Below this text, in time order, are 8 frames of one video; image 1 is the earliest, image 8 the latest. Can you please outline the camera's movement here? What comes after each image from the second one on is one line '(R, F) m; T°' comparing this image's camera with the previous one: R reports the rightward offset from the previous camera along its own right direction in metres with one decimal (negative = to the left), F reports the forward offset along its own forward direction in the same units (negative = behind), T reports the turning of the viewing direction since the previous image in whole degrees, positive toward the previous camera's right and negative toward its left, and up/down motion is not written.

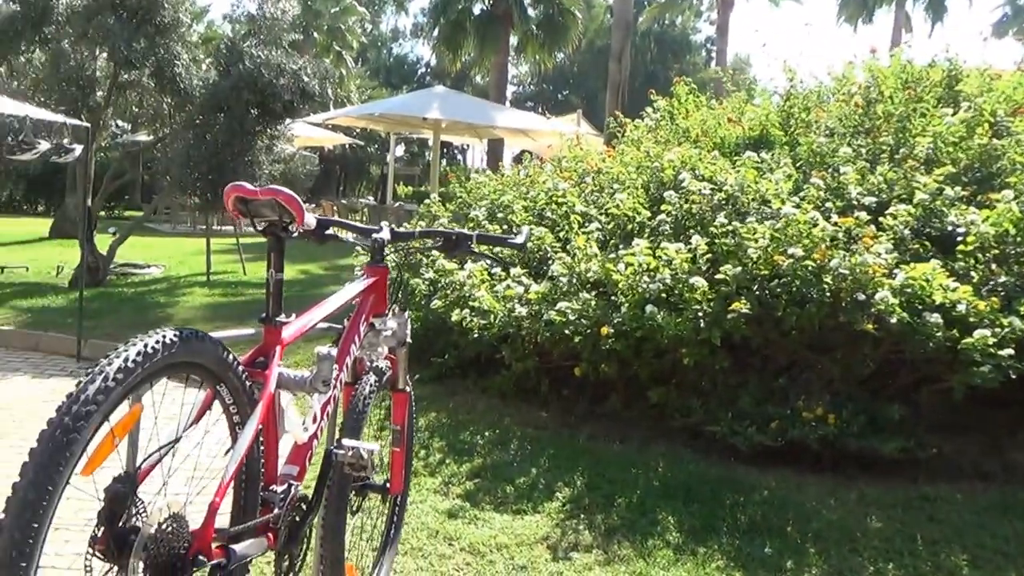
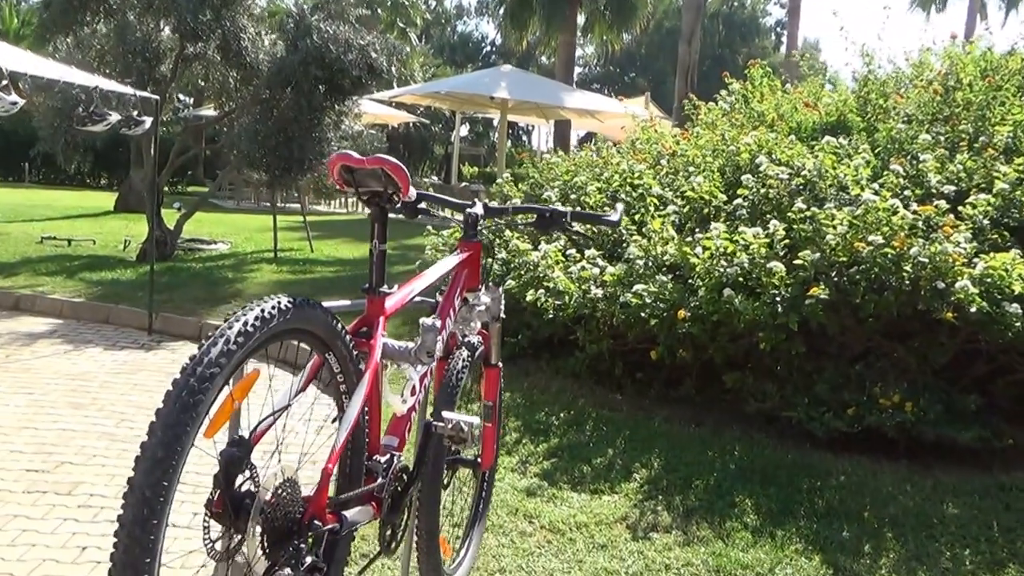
(-0.1, 0.0) m; -4°
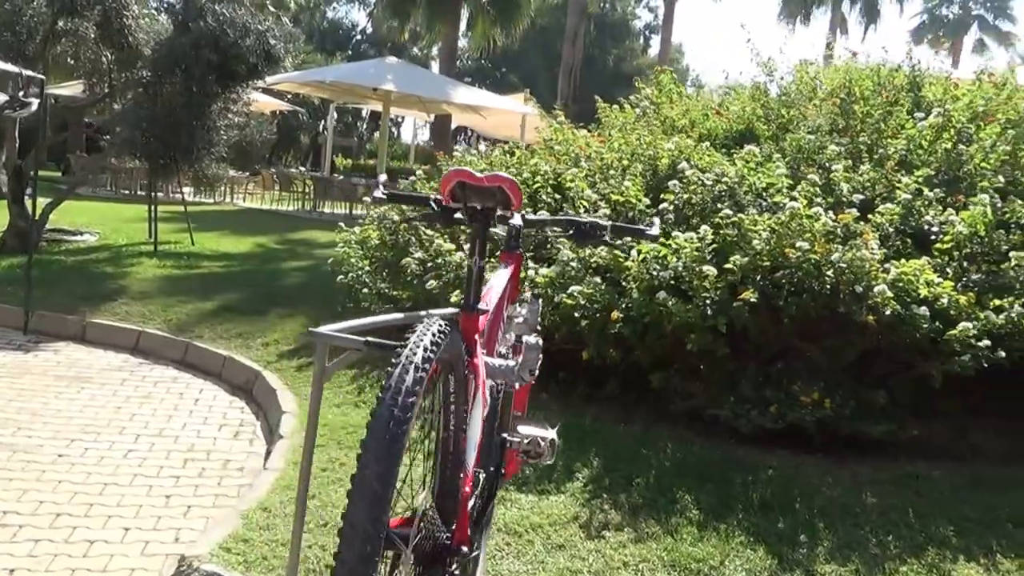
(-0.4, 0.0) m; +8°
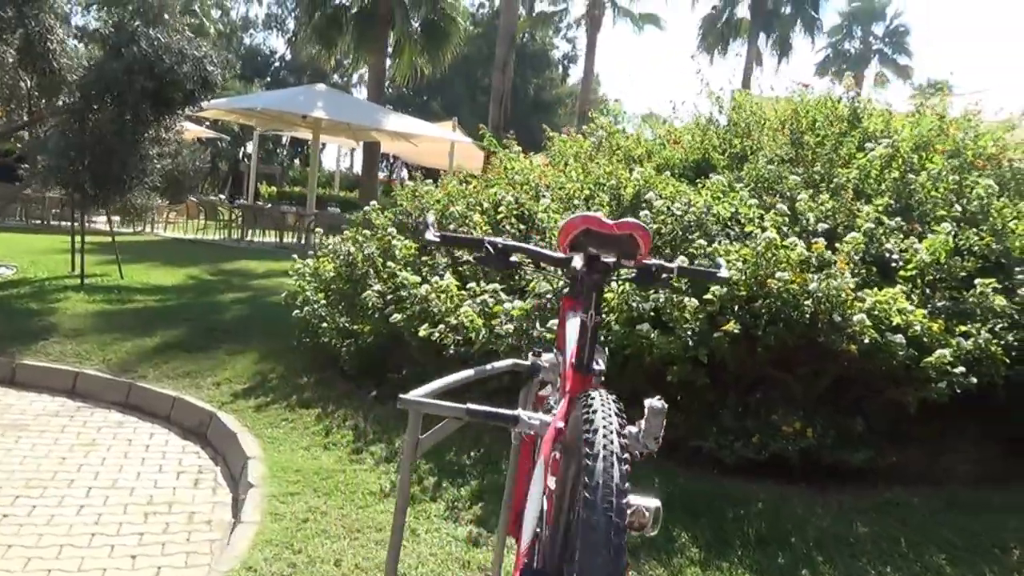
(-0.3, +0.1) m; +5°
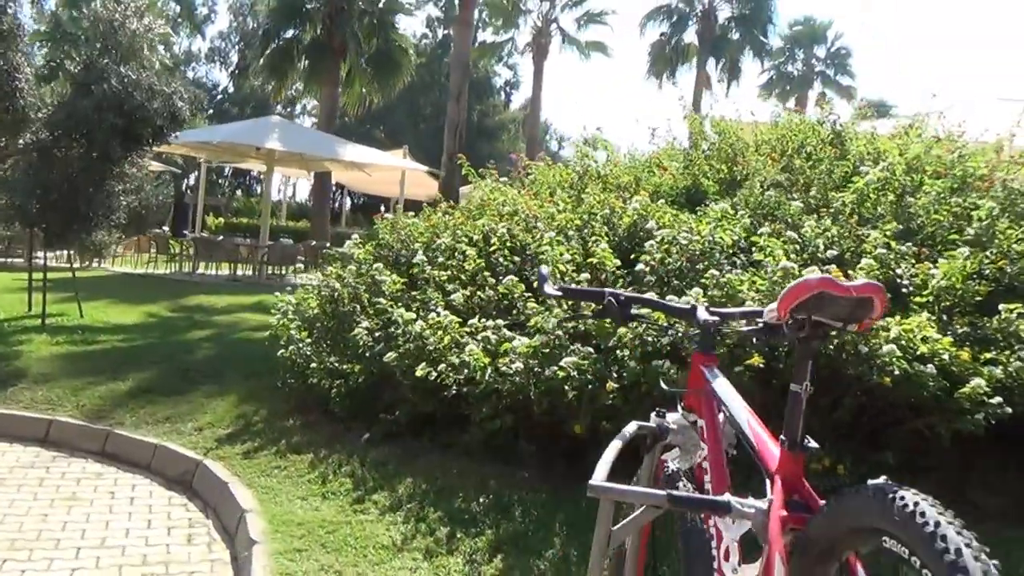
(-0.3, +0.2) m; +4°
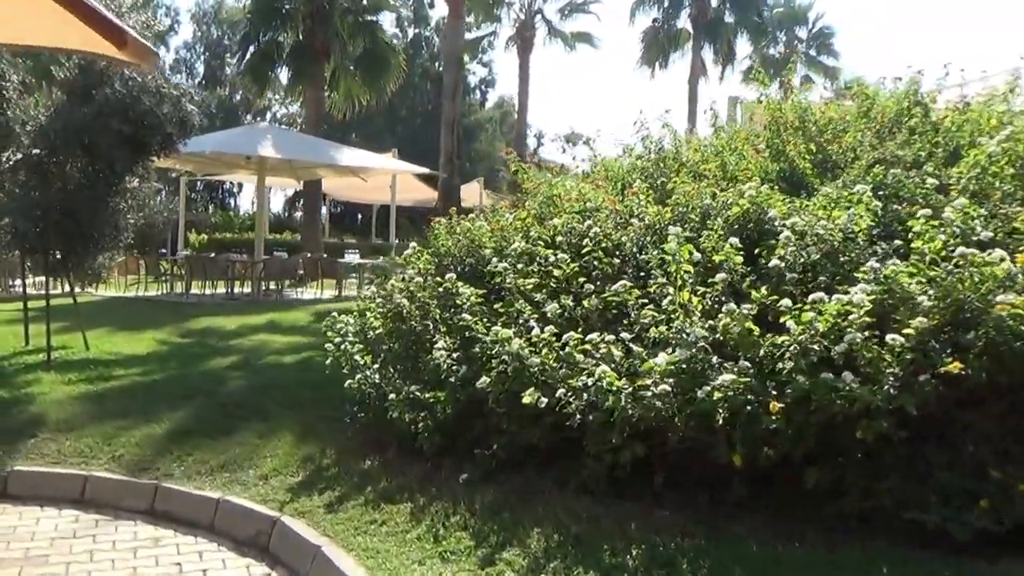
(-0.7, +0.7) m; +2°
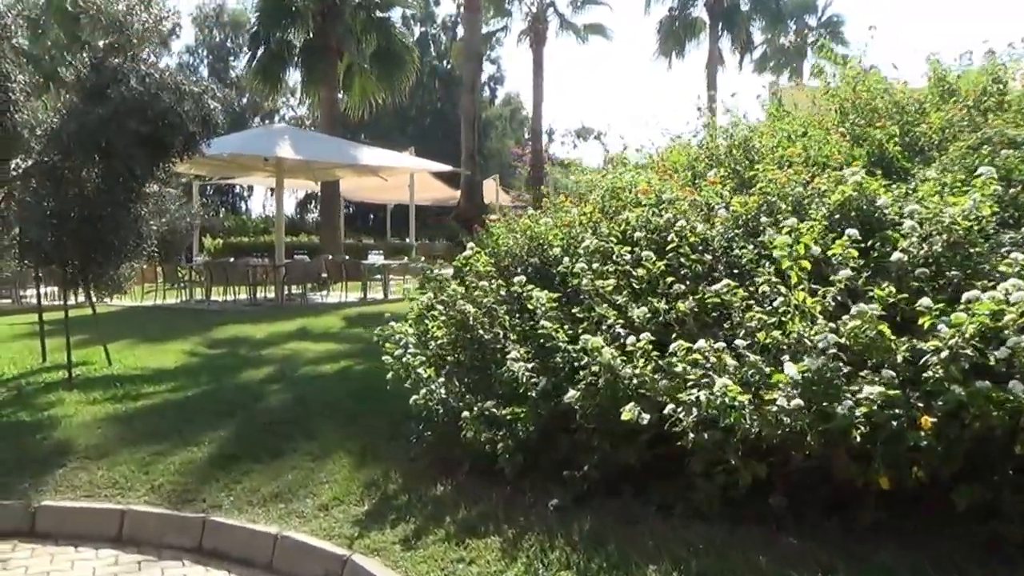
(-0.4, +0.5) m; 0°
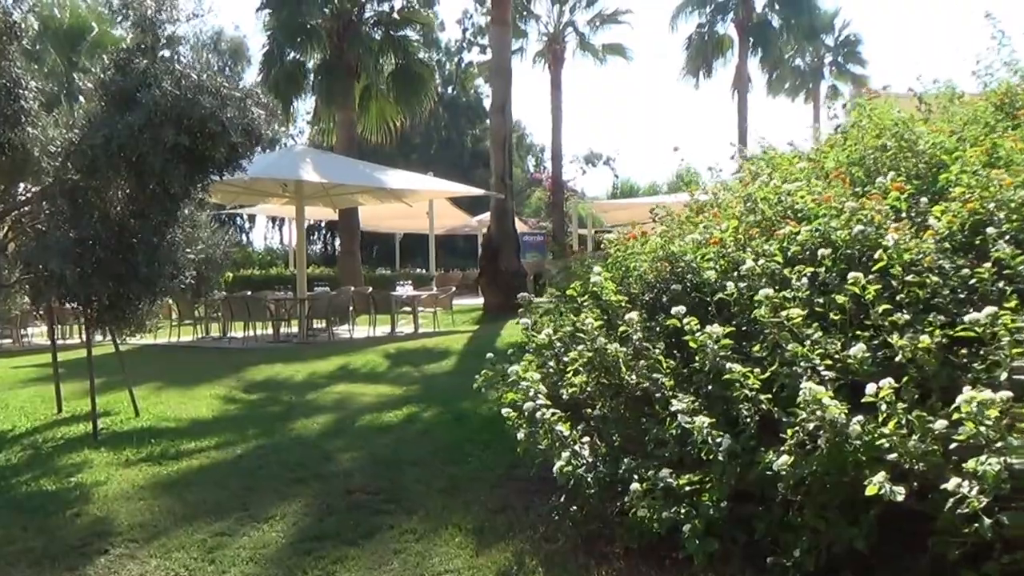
(-0.7, +1.0) m; 0°
